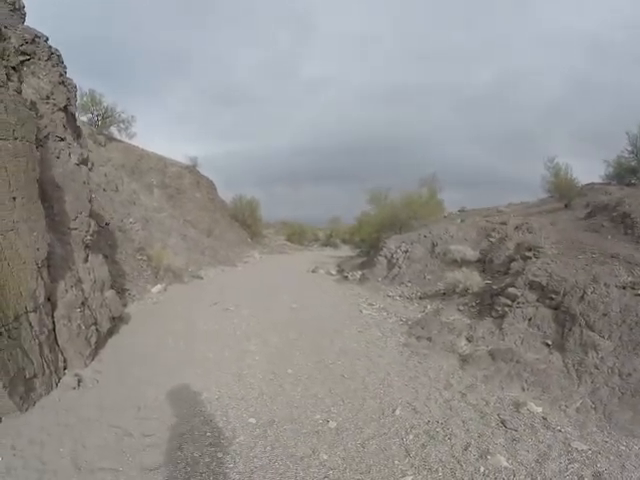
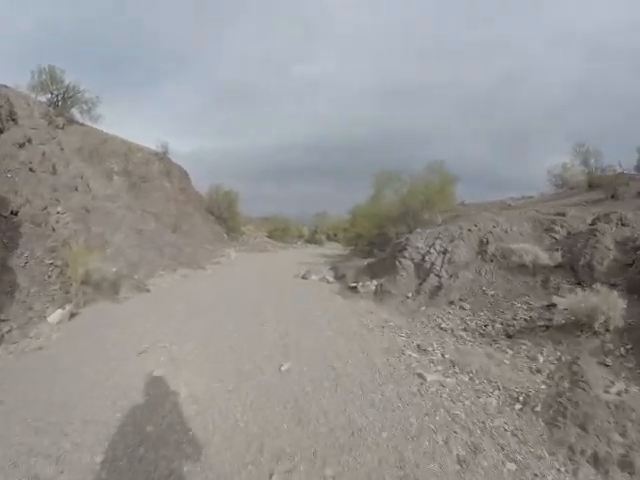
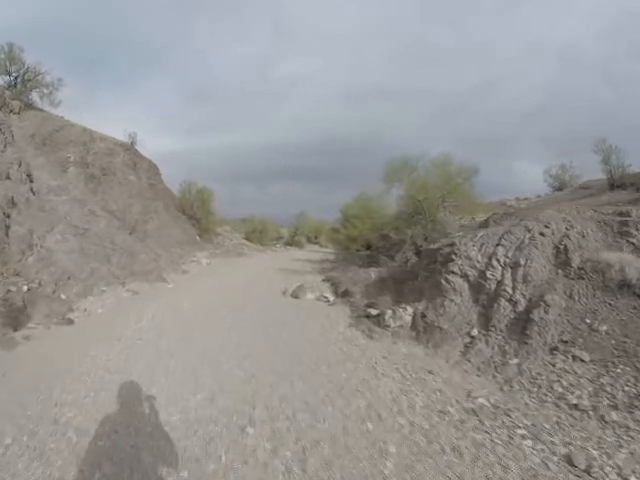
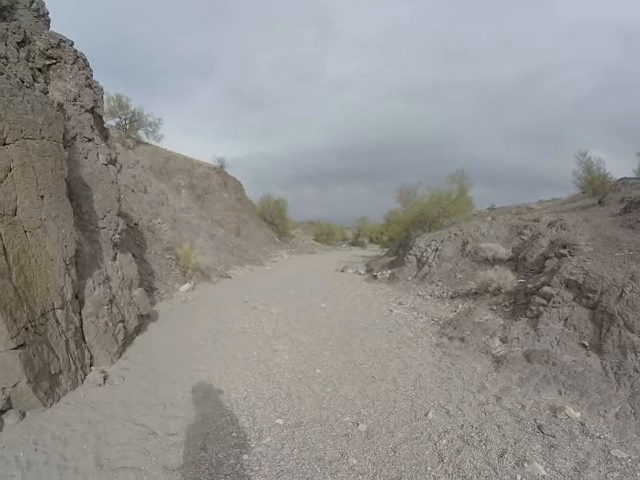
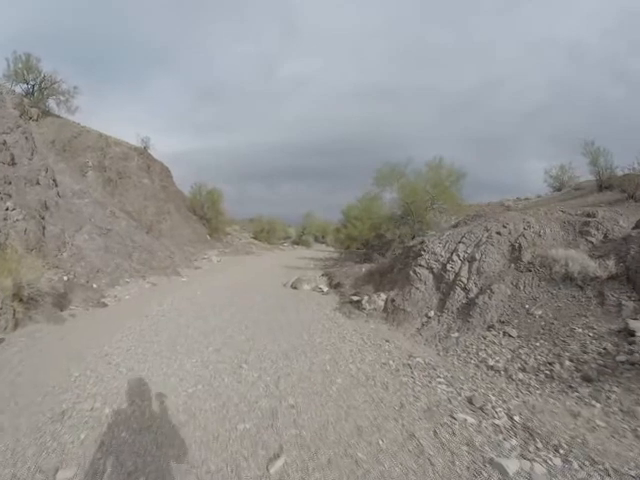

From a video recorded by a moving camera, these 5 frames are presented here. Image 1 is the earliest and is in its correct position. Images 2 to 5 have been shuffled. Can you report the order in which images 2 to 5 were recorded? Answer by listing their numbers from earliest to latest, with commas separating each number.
4, 2, 5, 3
